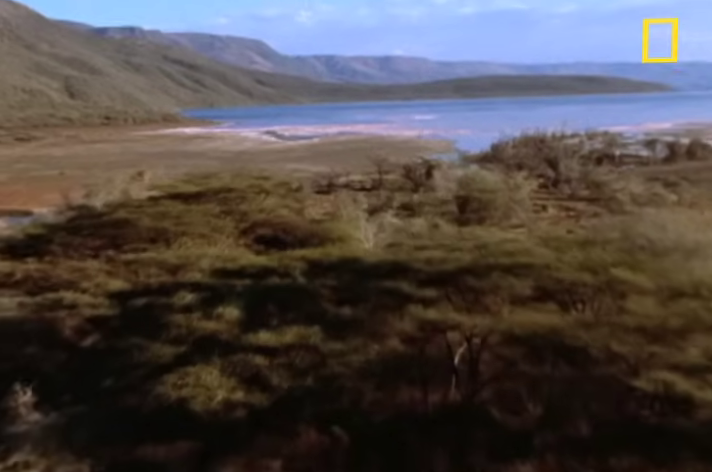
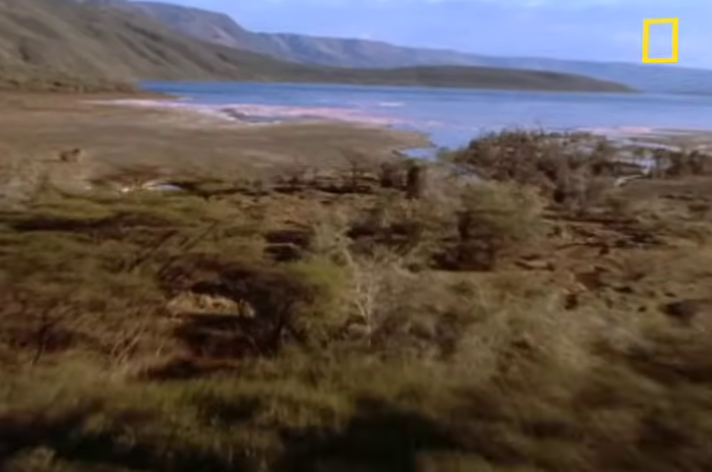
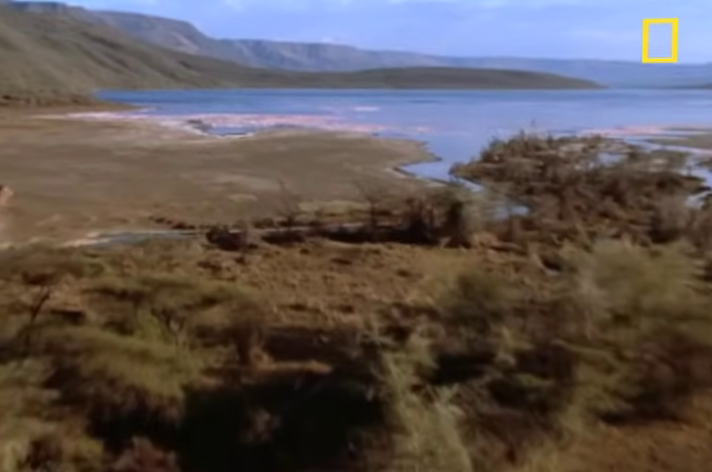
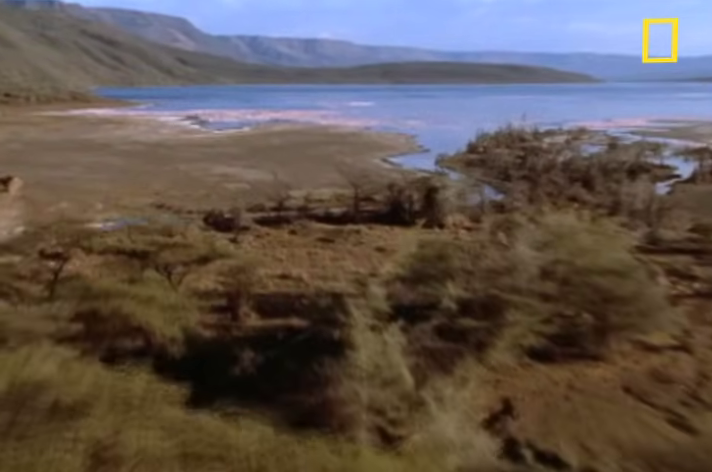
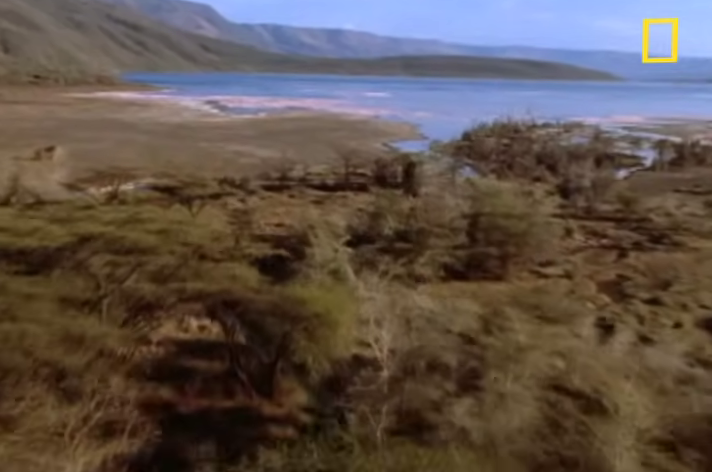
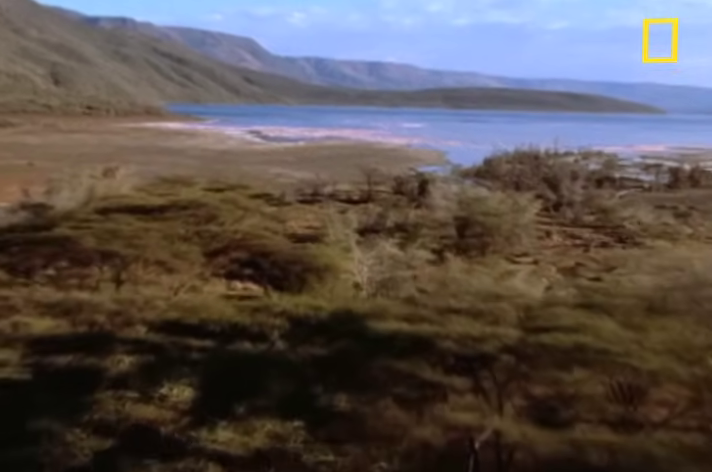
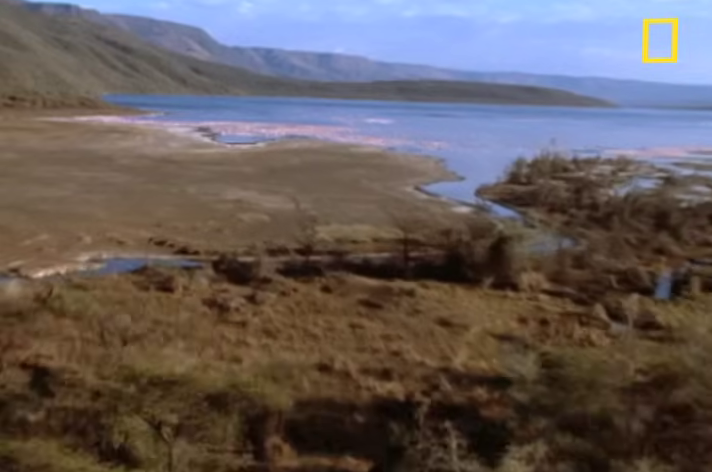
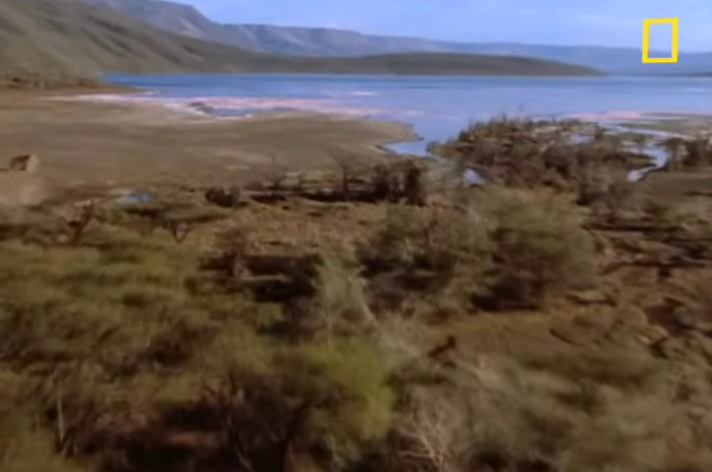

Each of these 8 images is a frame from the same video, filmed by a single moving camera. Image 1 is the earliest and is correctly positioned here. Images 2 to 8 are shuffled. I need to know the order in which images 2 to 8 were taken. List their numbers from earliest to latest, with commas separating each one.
6, 2, 5, 8, 4, 3, 7
